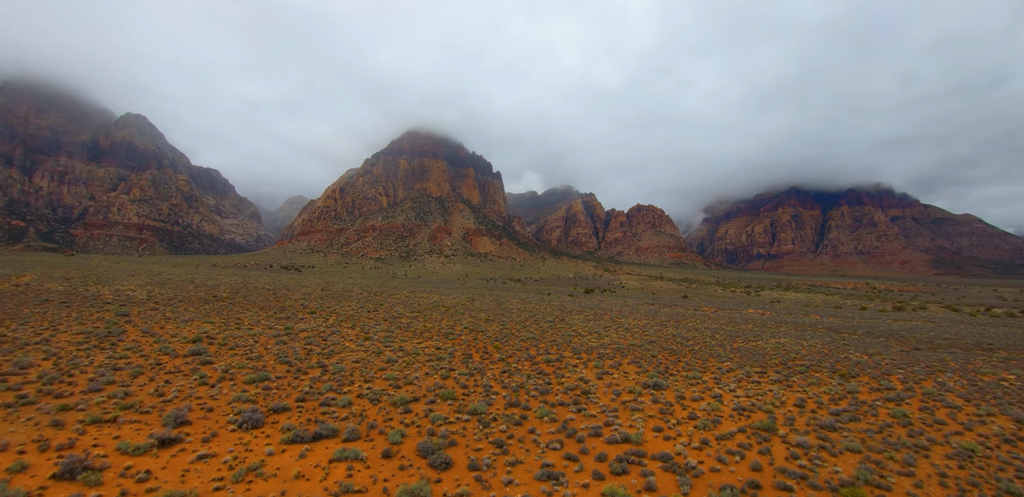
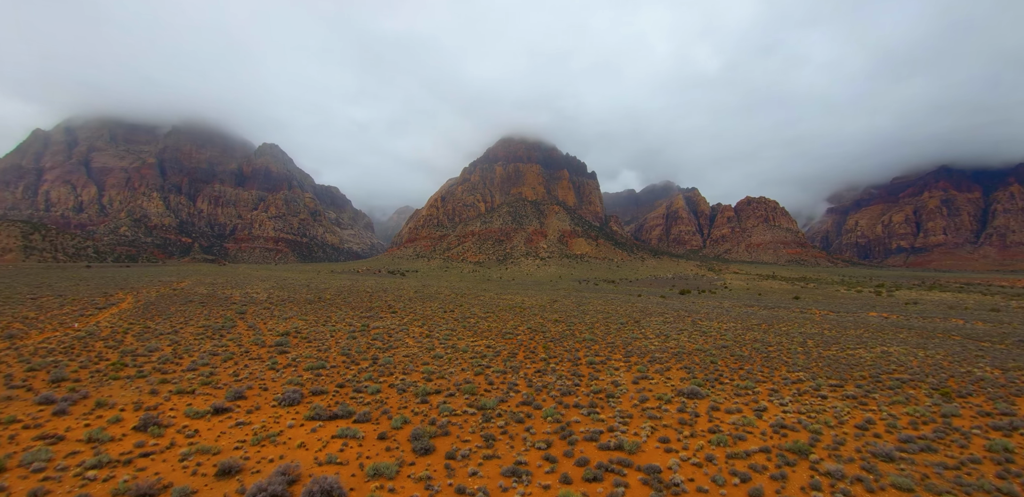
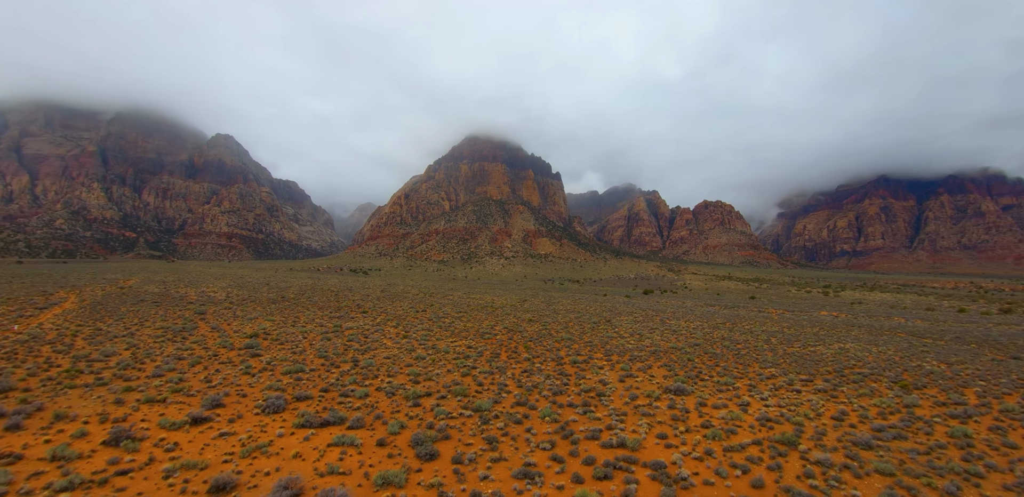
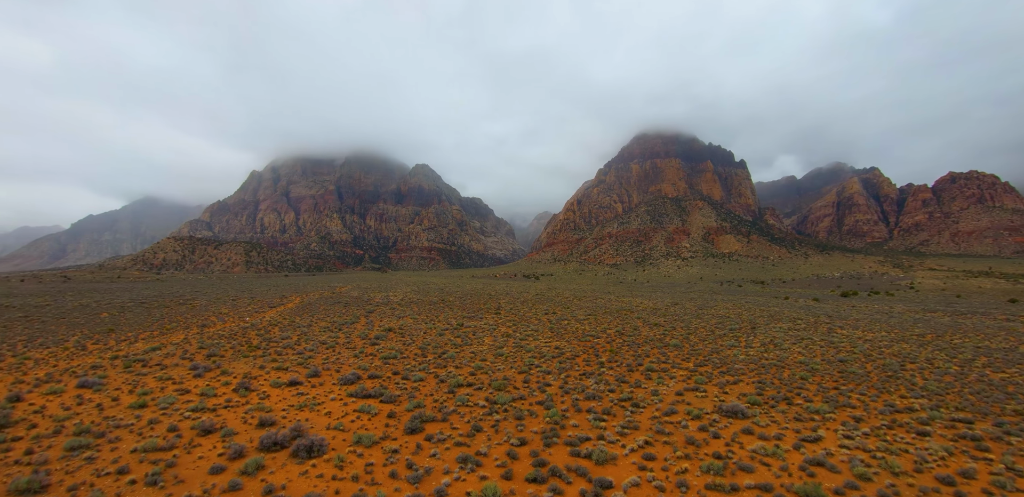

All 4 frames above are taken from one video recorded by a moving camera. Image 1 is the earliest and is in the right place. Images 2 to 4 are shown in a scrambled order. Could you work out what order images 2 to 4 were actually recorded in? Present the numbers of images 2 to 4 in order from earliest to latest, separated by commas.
3, 2, 4
